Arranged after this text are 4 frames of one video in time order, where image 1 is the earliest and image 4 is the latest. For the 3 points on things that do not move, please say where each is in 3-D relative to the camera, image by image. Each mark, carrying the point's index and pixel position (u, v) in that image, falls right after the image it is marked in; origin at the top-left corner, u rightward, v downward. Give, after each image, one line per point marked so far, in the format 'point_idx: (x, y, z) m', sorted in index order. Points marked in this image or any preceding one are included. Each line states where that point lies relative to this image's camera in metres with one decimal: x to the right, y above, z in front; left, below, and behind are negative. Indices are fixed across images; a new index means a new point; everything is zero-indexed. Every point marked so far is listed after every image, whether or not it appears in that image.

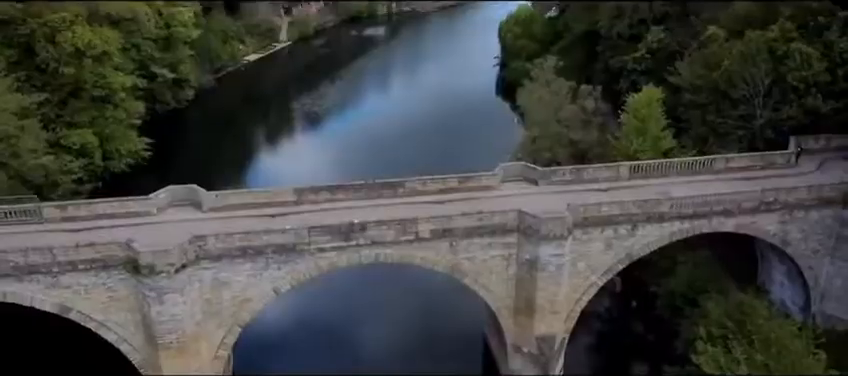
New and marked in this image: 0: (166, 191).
0: (-4.9, -0.1, +13.0) m
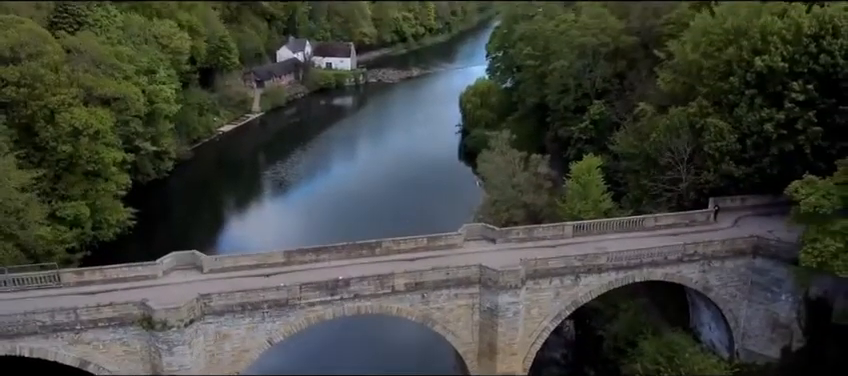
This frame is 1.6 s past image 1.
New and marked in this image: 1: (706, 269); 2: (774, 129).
0: (-5.5, -1.5, +14.8) m
1: (+6.5, -1.9, +15.6) m
2: (+8.7, +1.5, +16.9) m
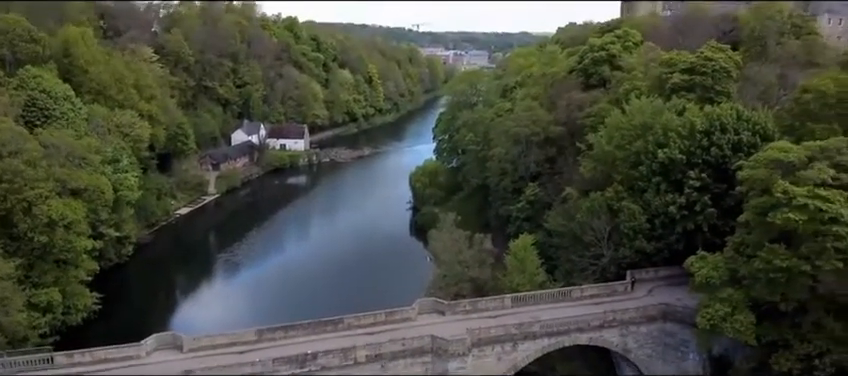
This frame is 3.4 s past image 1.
0: (-6.5, -3.6, +16.4) m
1: (+5.4, -3.9, +18.1) m
2: (+7.4, -0.7, +20.0) m
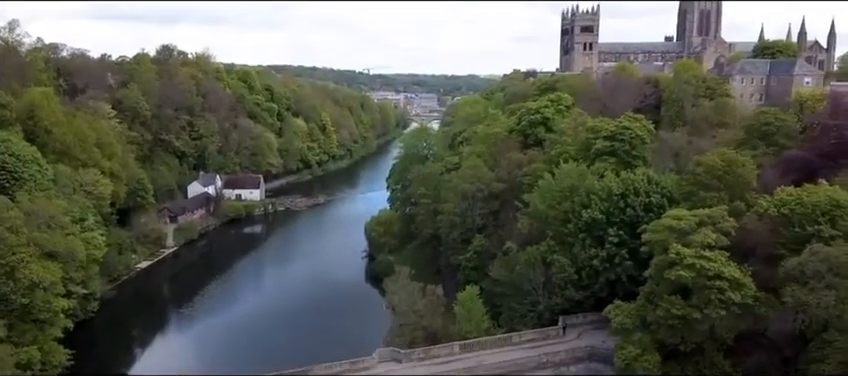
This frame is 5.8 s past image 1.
0: (-7.6, -5.5, +18.5) m
1: (+4.1, -5.7, +21.0) m
2: (+6.0, -2.6, +23.2) m
